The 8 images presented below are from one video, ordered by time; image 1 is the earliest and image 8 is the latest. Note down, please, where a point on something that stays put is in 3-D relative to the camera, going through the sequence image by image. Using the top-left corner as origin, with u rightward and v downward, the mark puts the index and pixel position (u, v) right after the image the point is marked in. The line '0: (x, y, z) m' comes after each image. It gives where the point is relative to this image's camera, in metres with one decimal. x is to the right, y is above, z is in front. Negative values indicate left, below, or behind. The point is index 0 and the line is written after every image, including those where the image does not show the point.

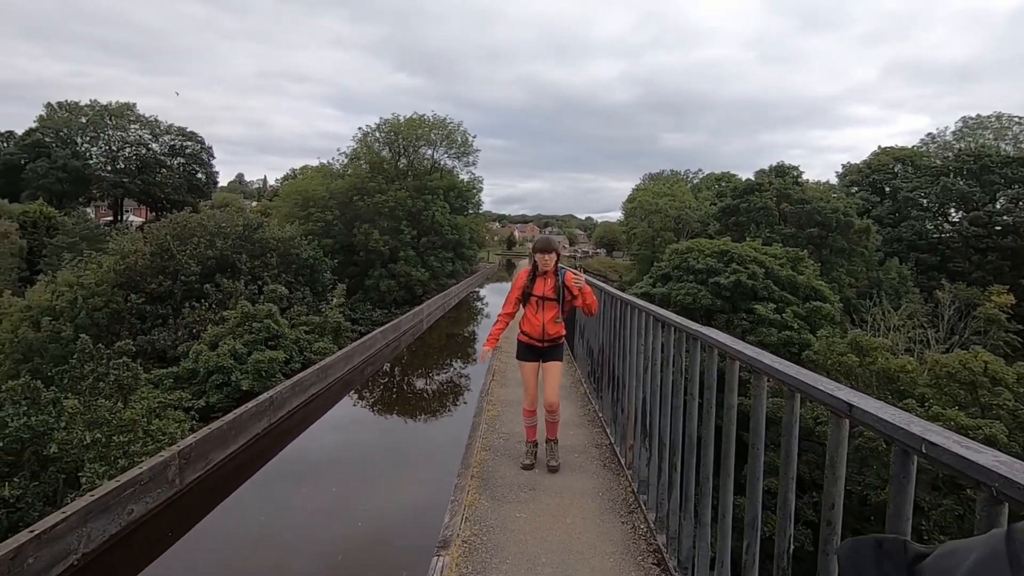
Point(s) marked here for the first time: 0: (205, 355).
0: (-5.0, -1.1, +9.5) m
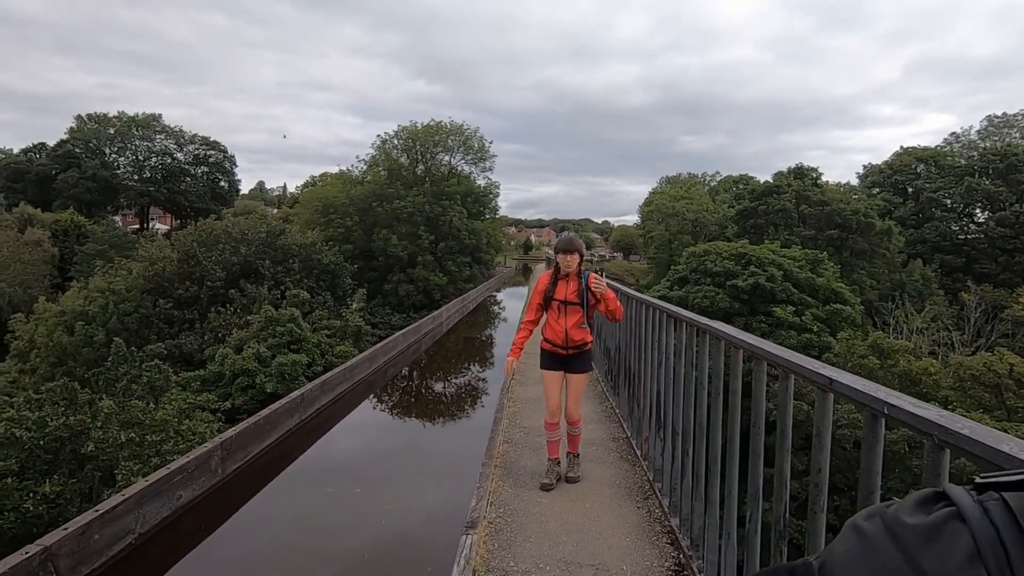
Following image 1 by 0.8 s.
0: (-4.7, -1.2, +9.8) m
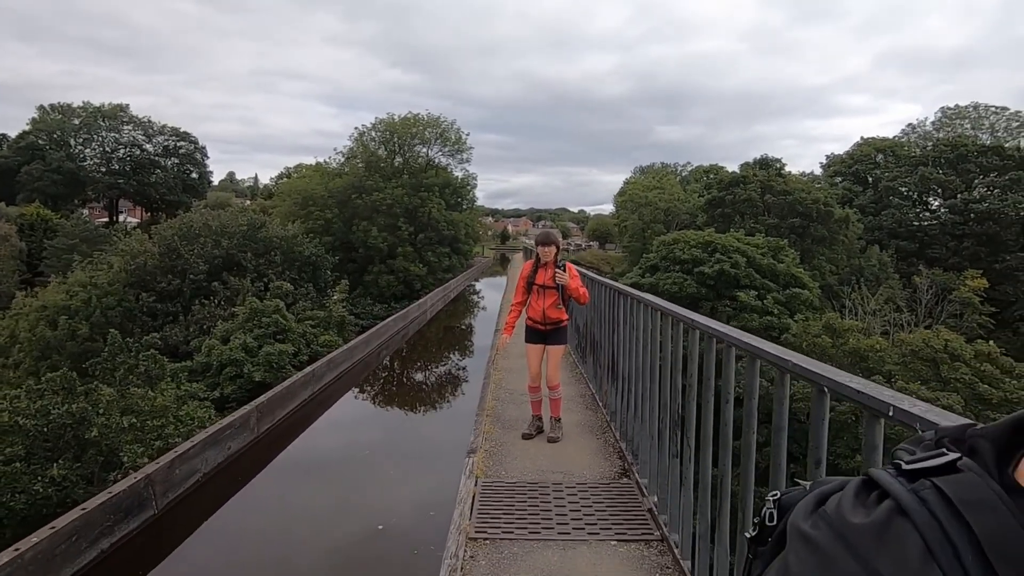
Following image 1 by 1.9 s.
0: (-5.1, -1.1, +10.1) m
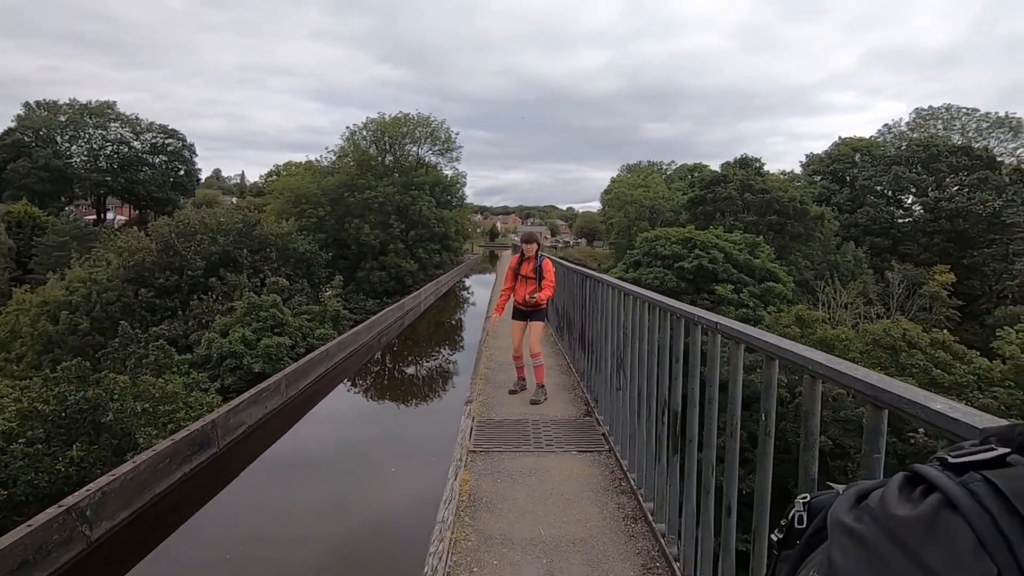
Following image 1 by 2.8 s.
0: (-5.3, -1.0, +10.5) m
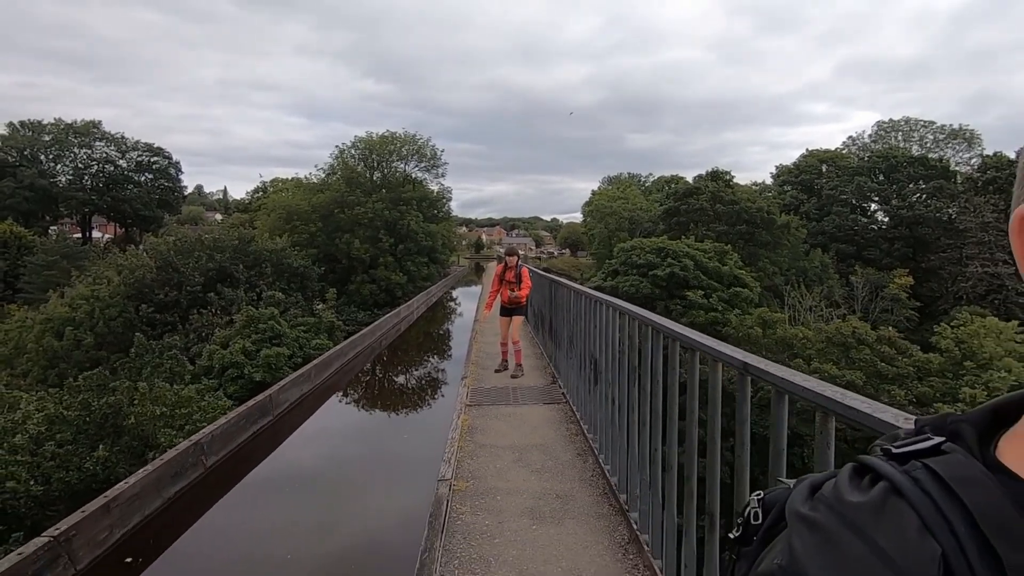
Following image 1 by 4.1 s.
0: (-5.5, -1.2, +11.1) m
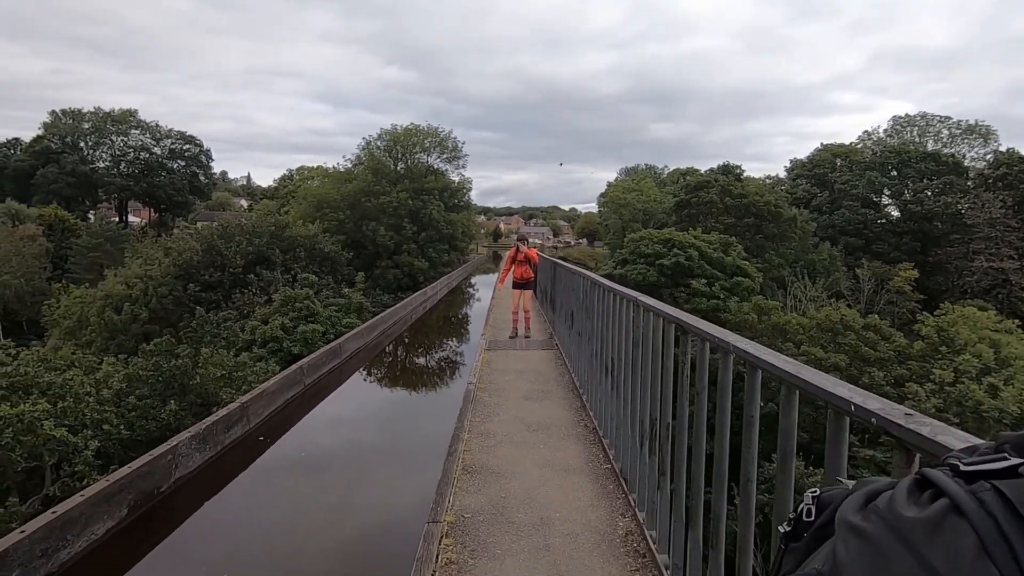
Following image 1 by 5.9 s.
0: (-5.2, -0.8, +12.3) m
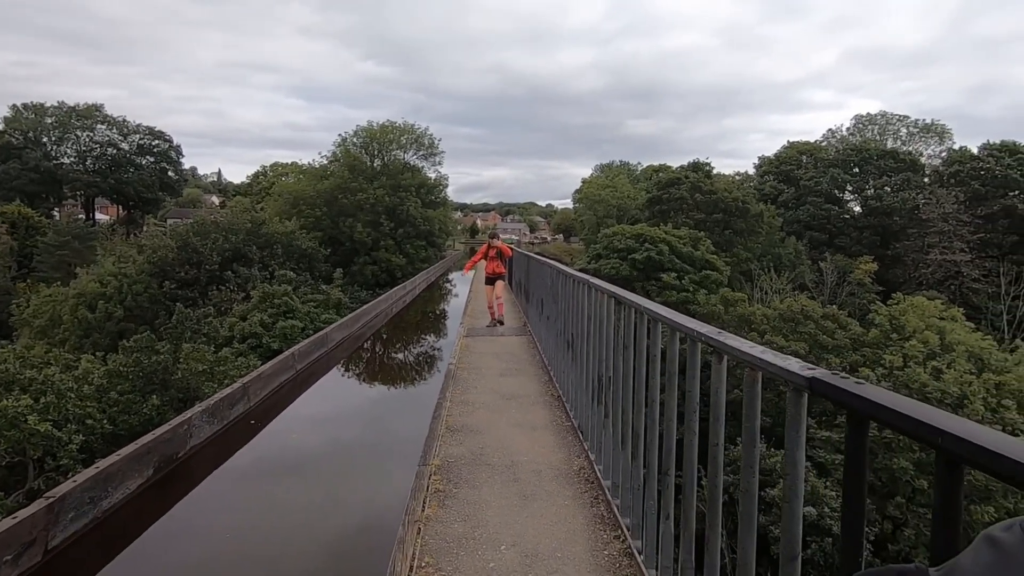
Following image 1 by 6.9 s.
0: (-5.7, -0.8, +12.4) m
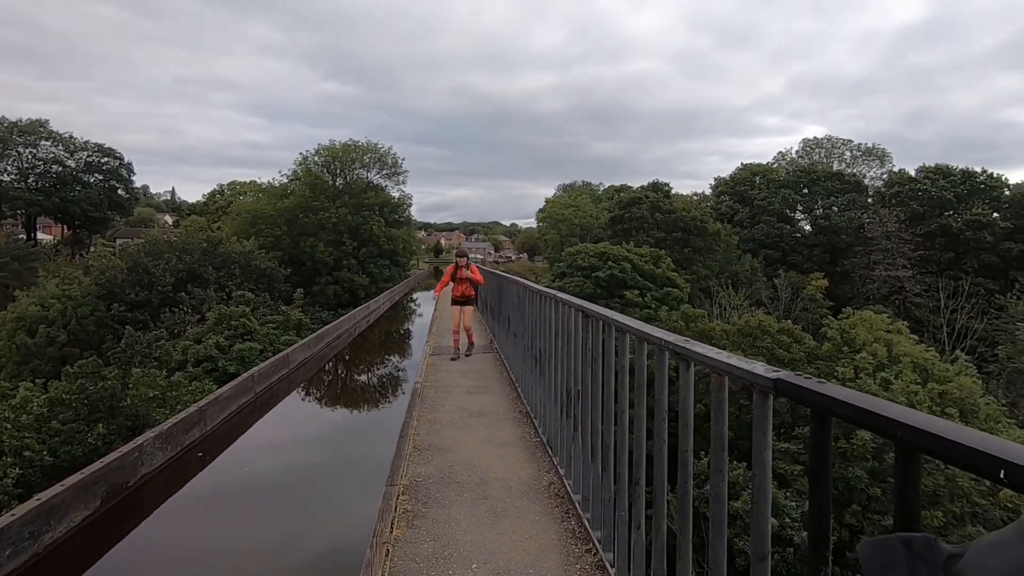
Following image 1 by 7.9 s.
0: (-6.5, -1.2, +12.0) m
